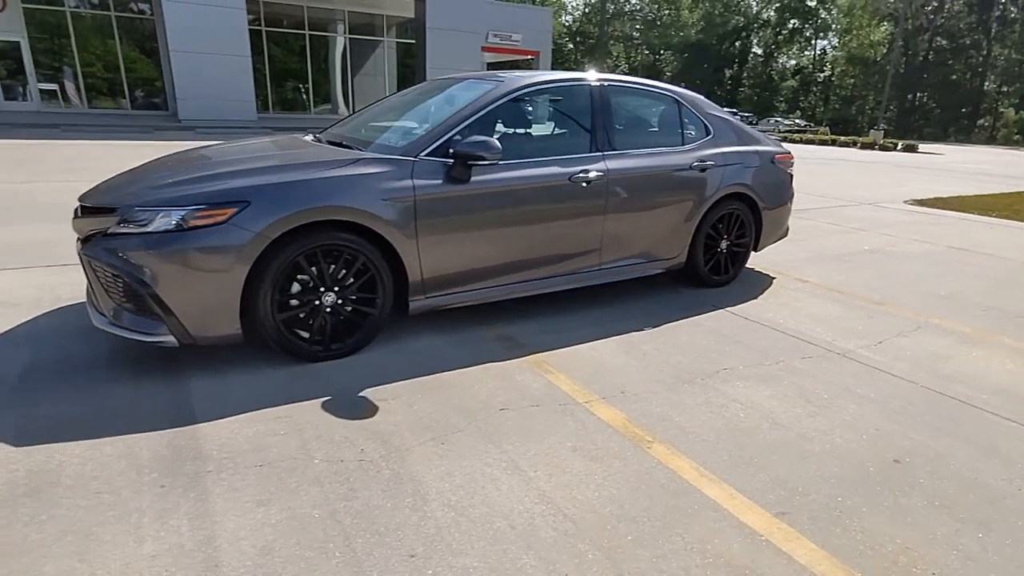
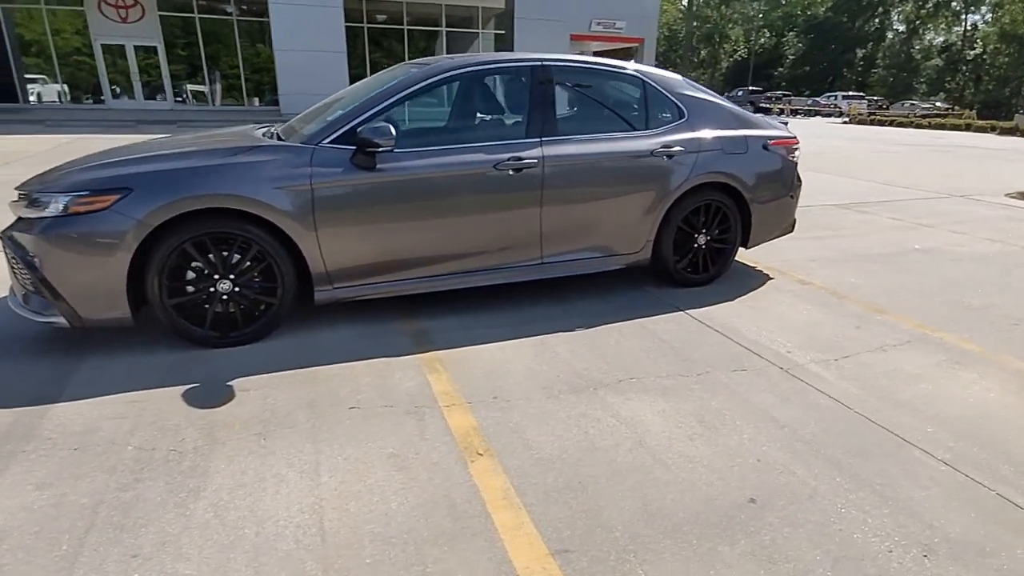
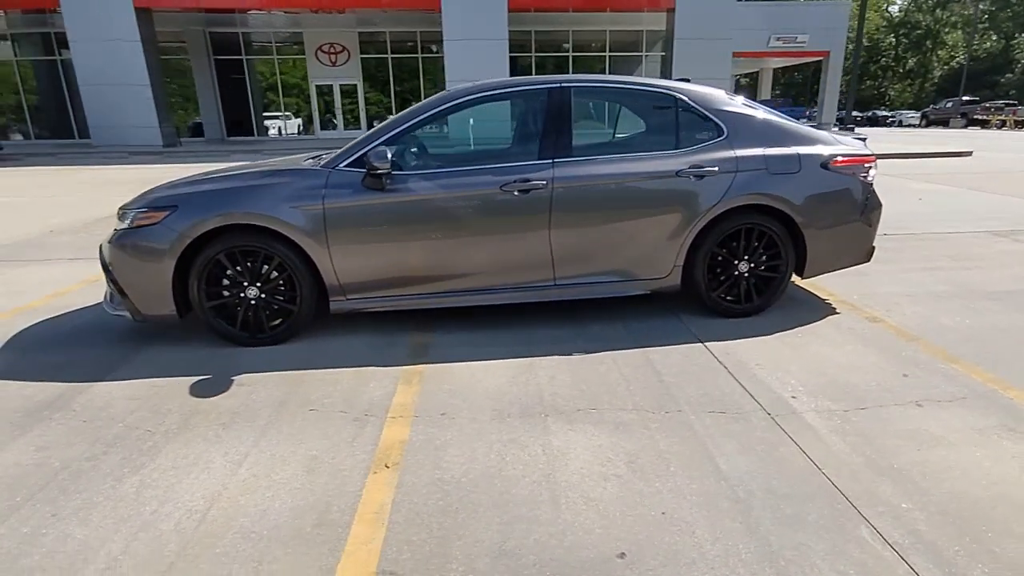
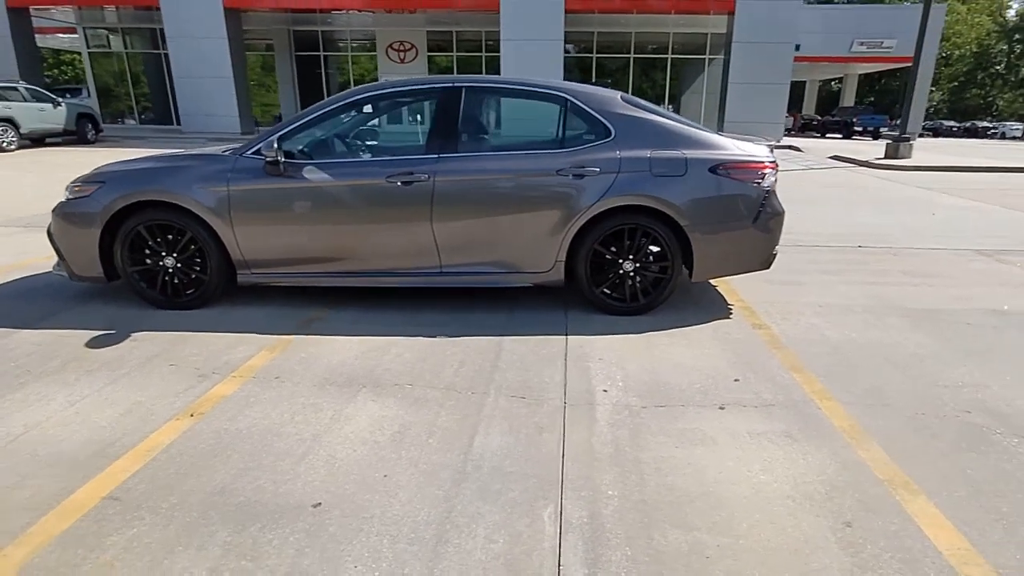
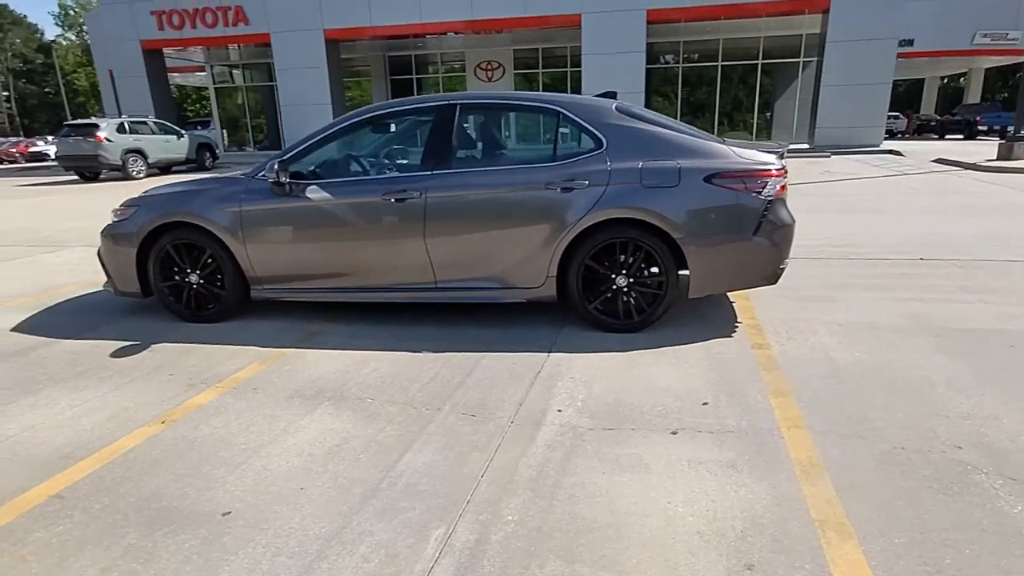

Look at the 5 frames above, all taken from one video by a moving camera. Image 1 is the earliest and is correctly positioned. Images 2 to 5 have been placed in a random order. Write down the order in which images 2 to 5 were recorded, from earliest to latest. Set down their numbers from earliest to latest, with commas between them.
2, 3, 4, 5
